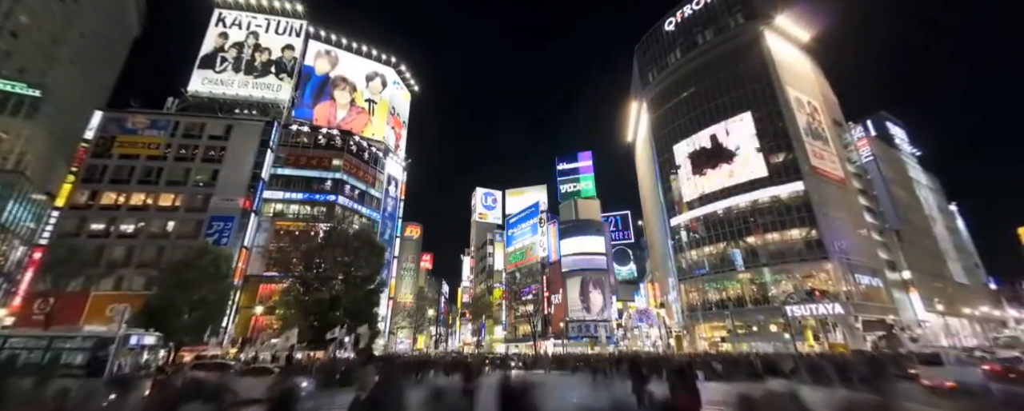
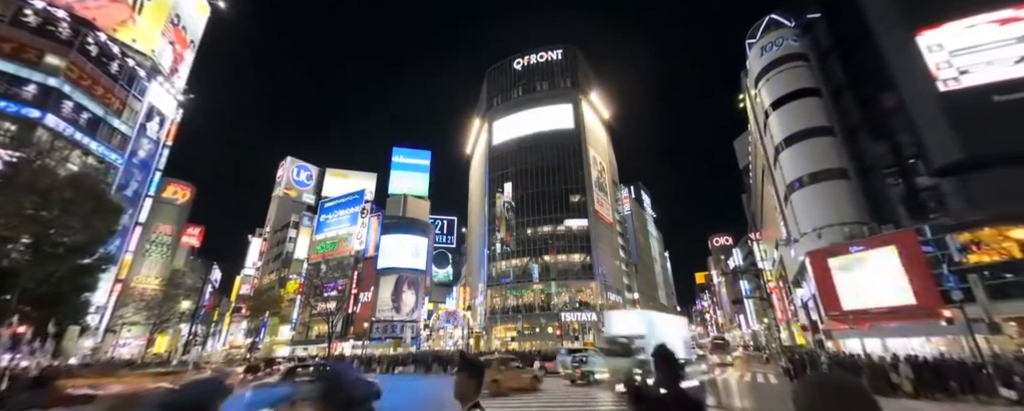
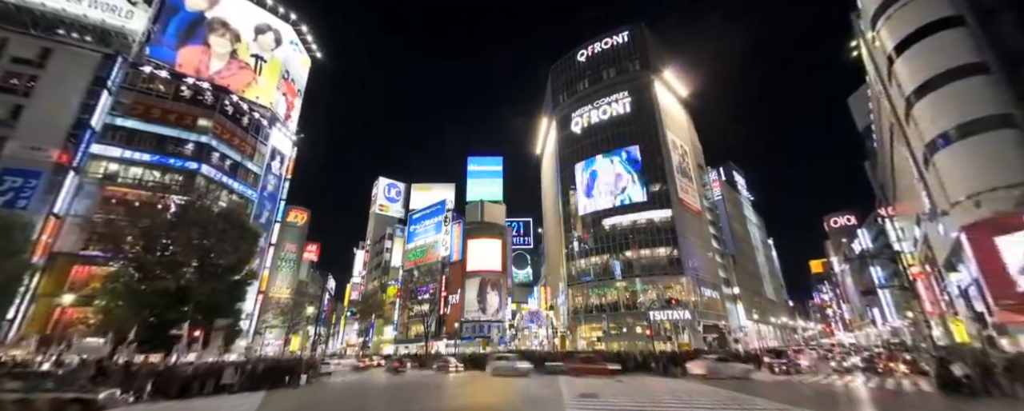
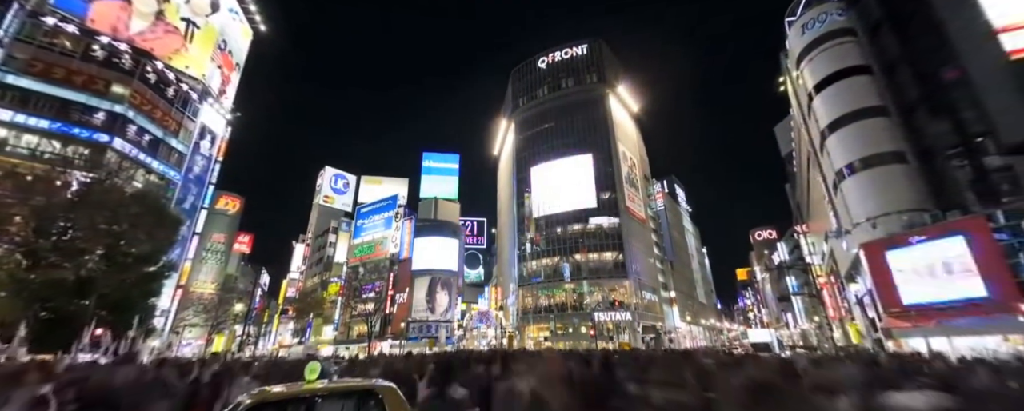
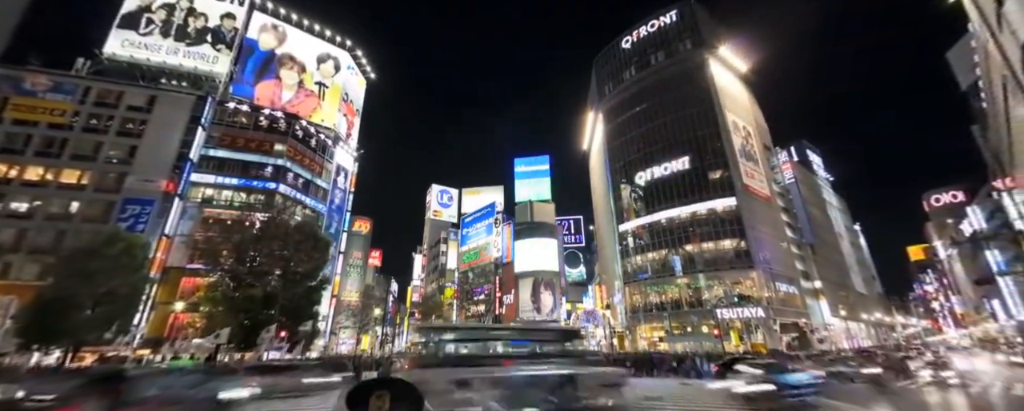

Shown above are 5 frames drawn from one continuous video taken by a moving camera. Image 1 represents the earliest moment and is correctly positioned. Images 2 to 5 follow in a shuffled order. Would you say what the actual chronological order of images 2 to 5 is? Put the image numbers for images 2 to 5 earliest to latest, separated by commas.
5, 3, 4, 2
